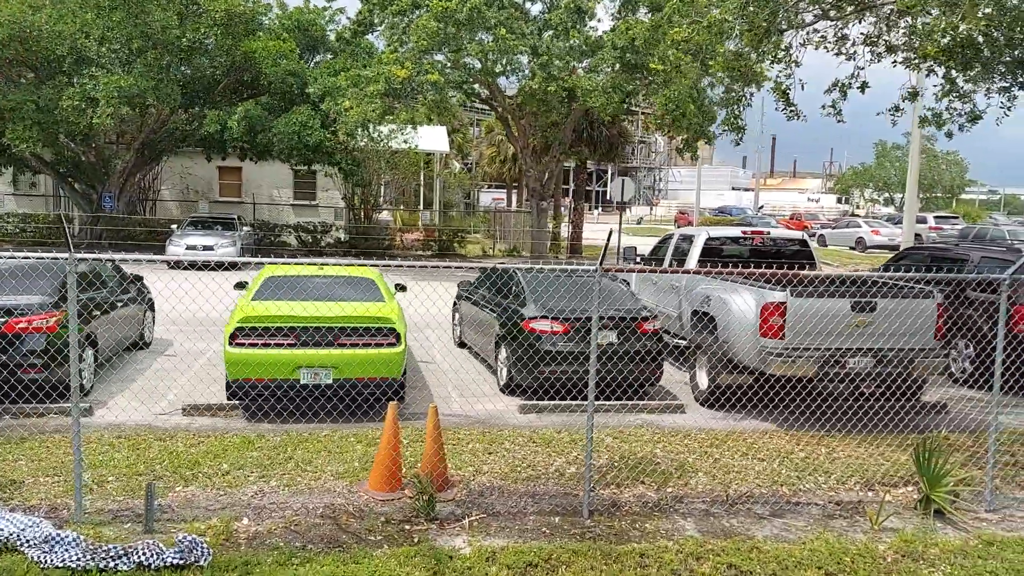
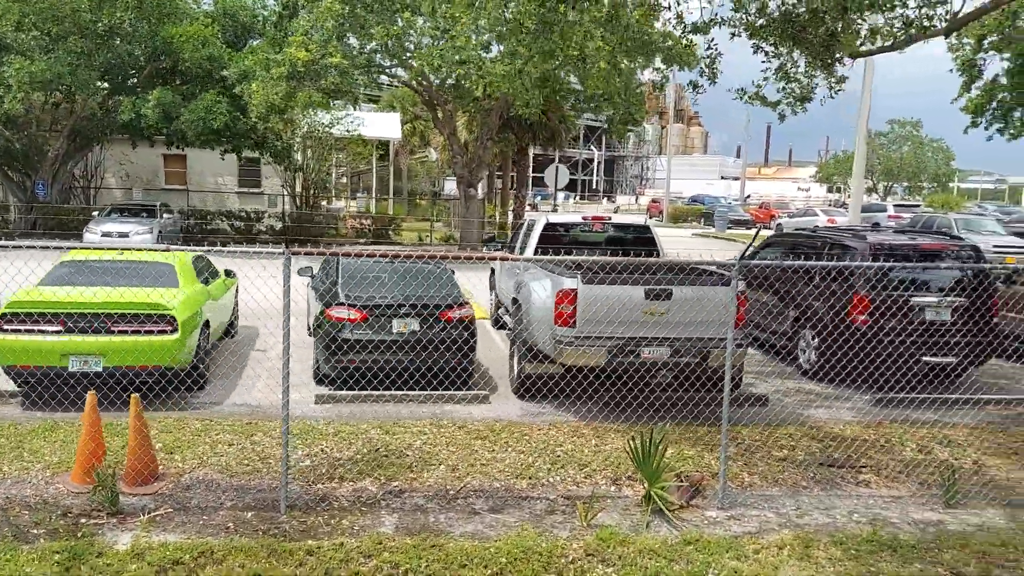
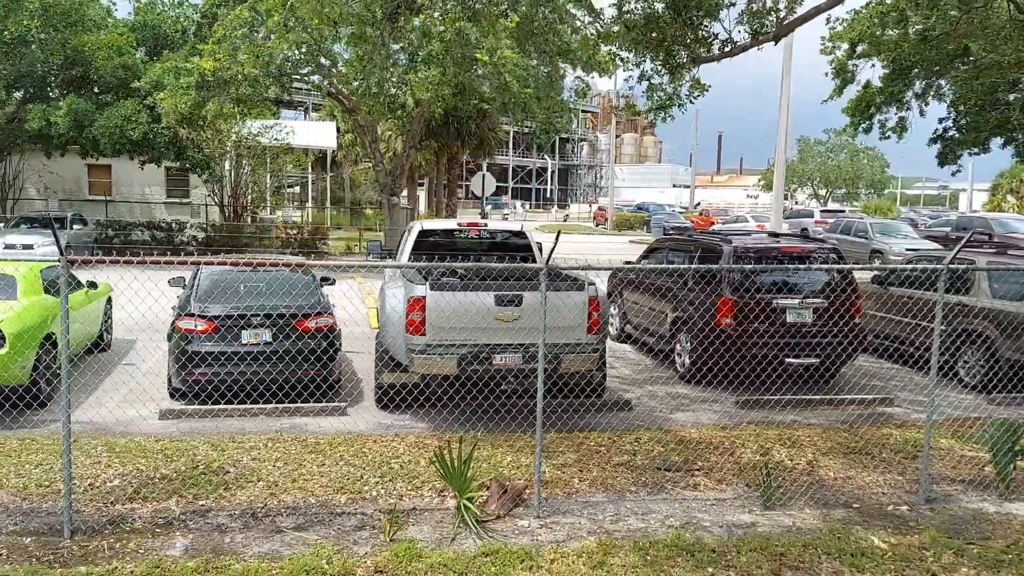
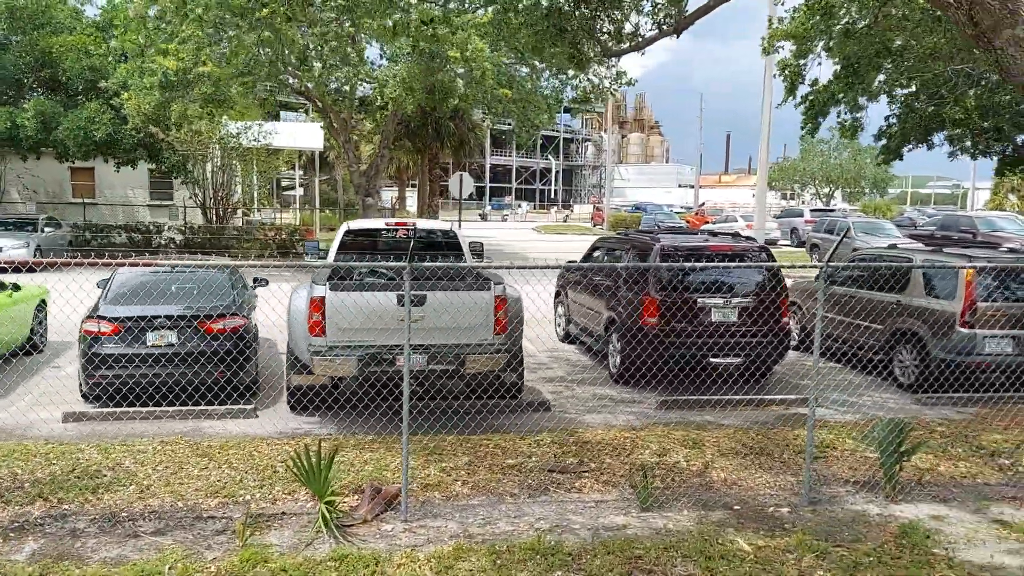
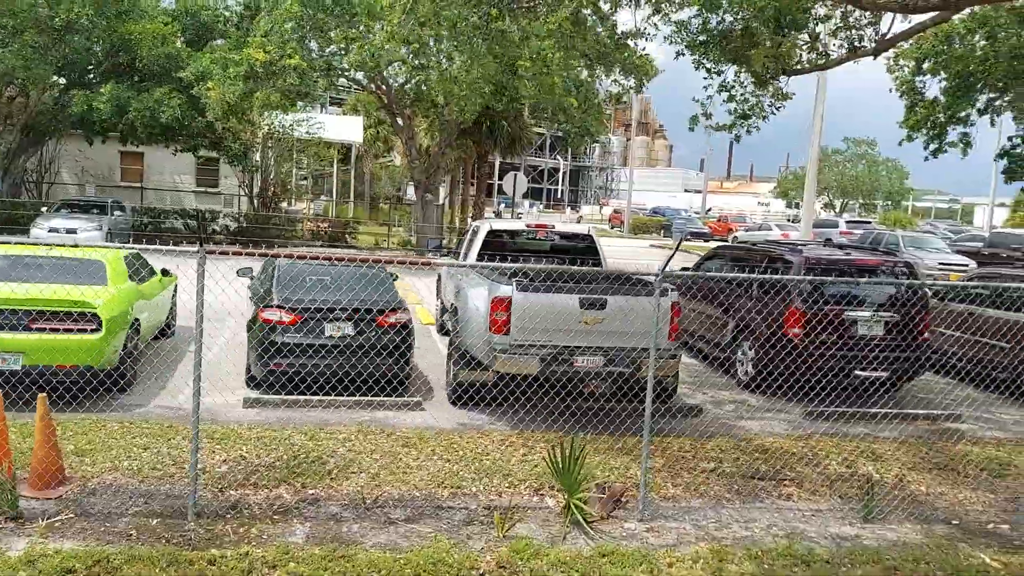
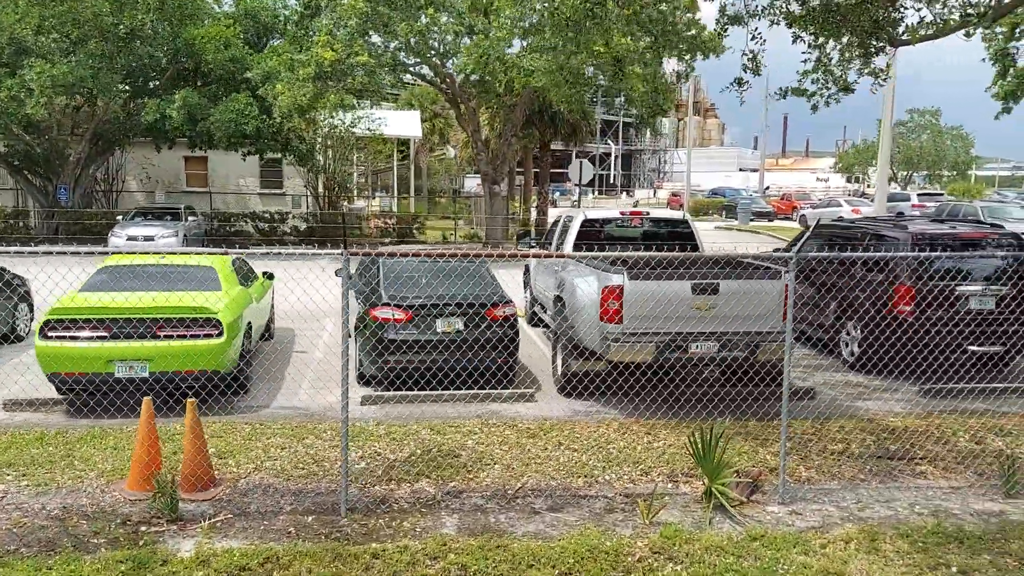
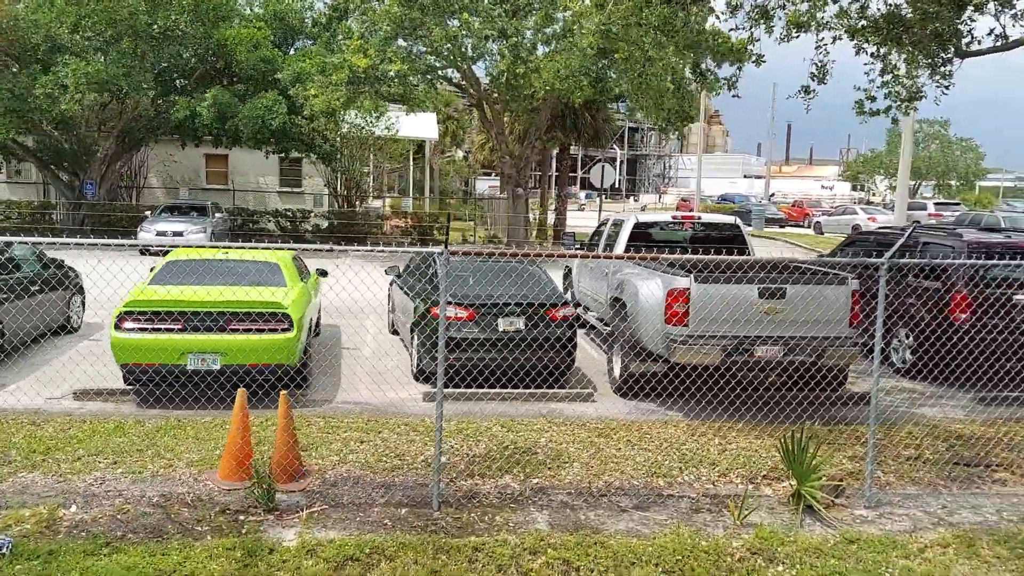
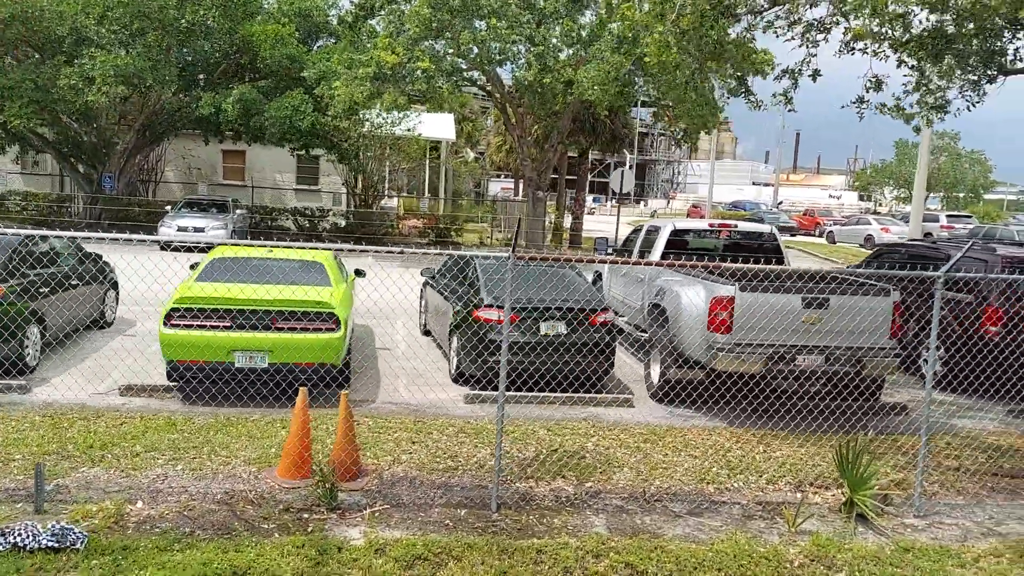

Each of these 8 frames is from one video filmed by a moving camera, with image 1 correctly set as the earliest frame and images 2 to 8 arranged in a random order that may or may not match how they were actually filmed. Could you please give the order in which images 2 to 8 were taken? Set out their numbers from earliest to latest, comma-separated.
8, 7, 6, 2, 5, 3, 4
